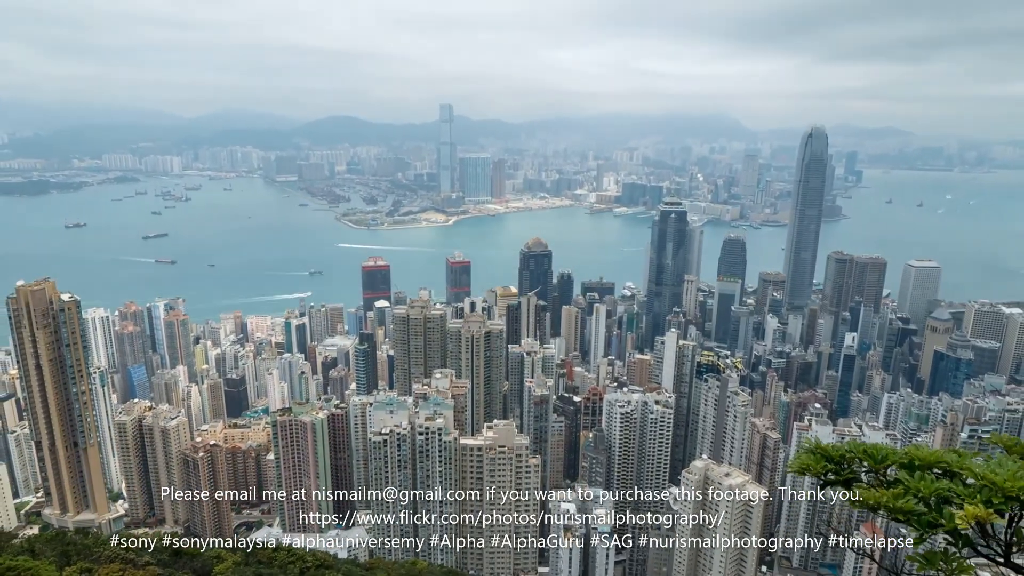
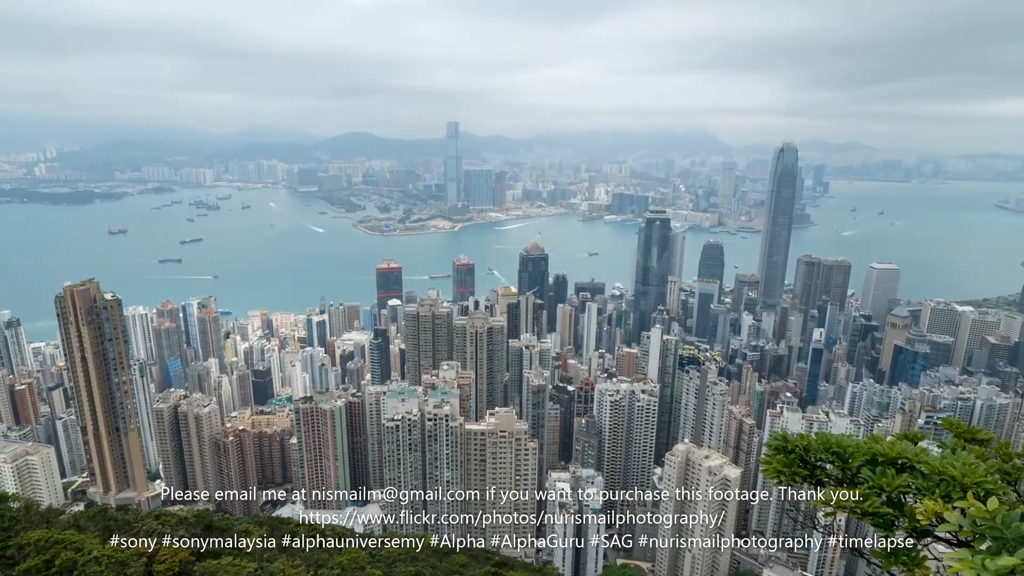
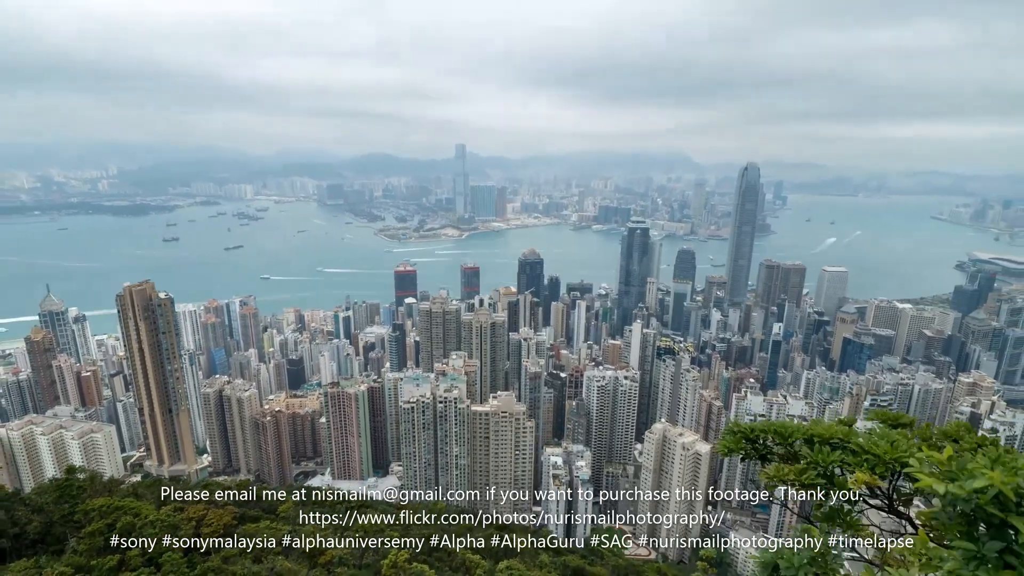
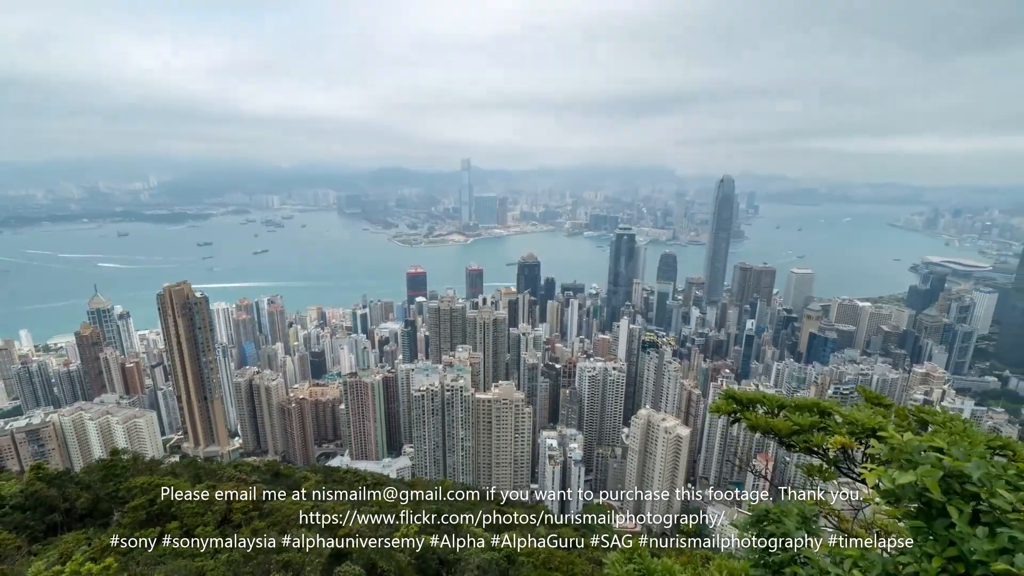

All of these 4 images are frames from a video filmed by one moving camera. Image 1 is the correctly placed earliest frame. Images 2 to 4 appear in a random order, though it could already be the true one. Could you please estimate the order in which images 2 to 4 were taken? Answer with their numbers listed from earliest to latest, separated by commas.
2, 3, 4
